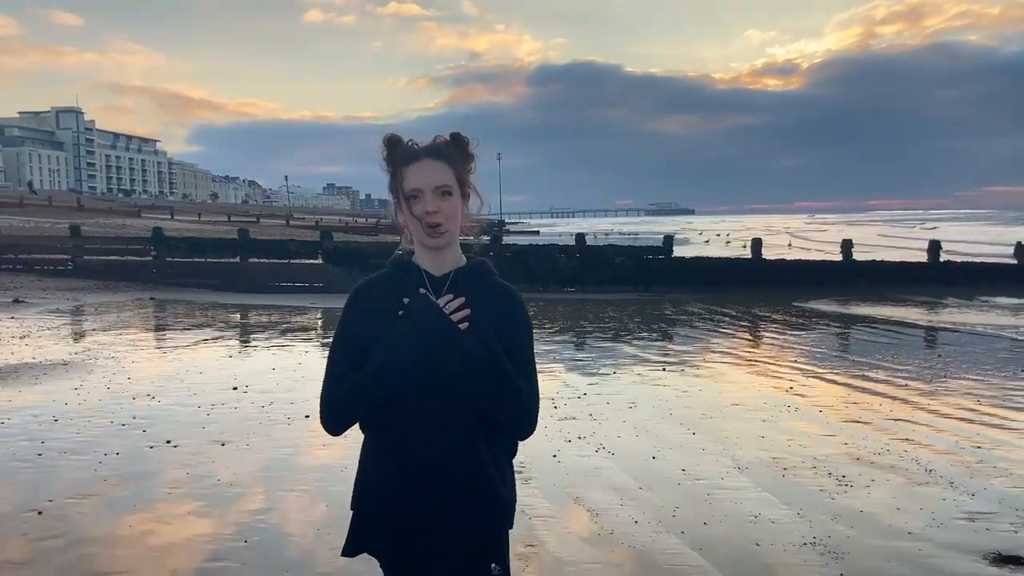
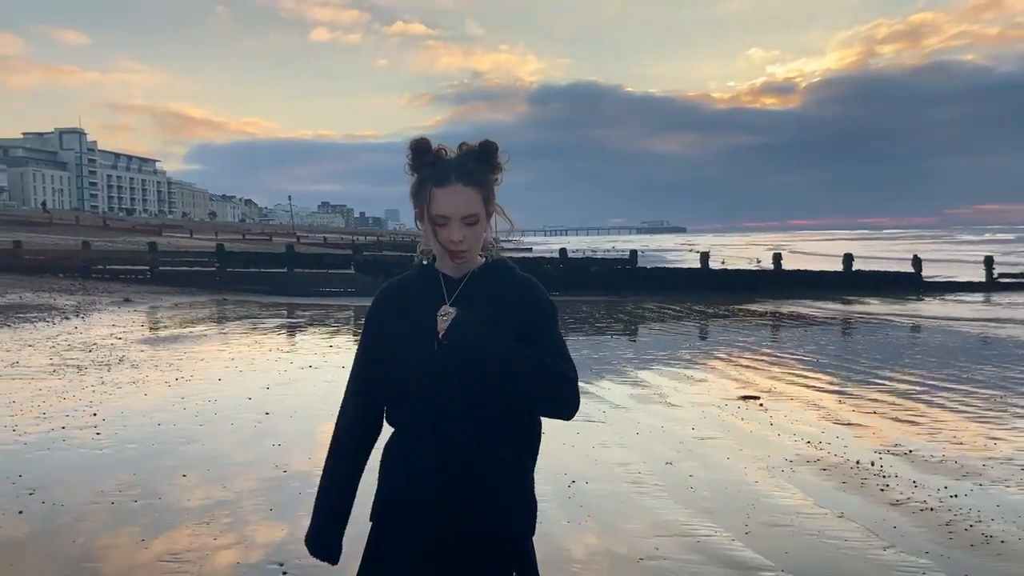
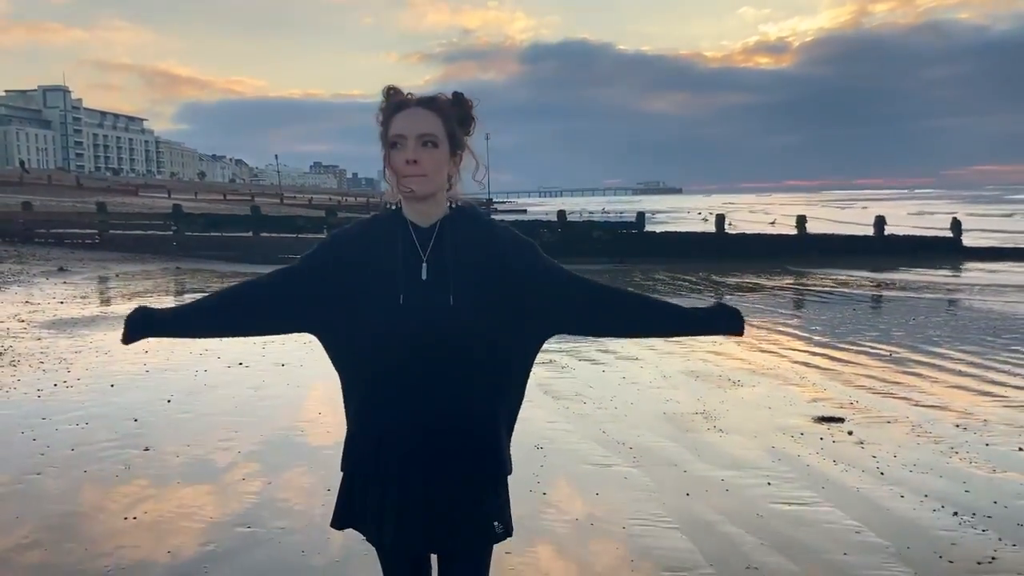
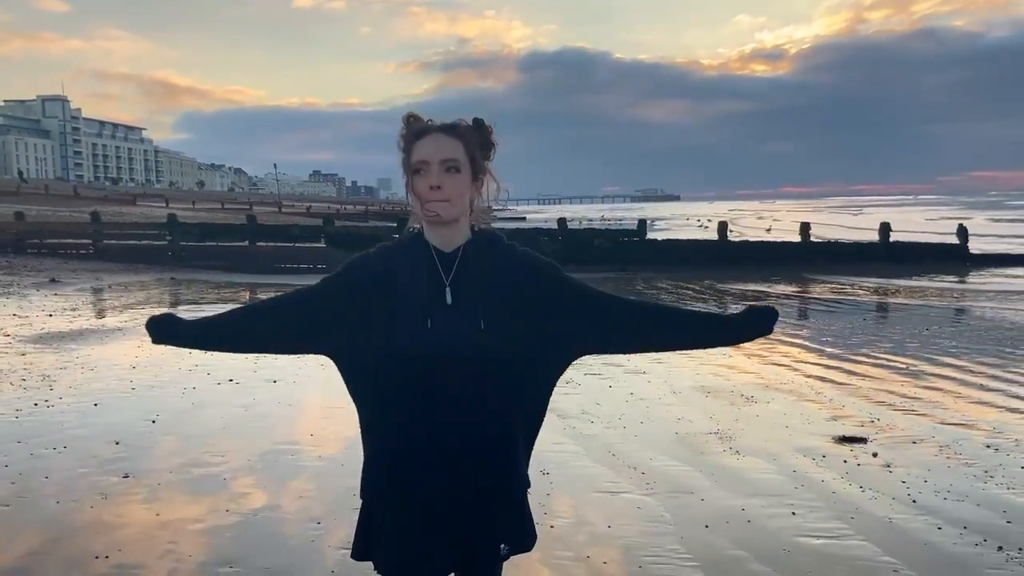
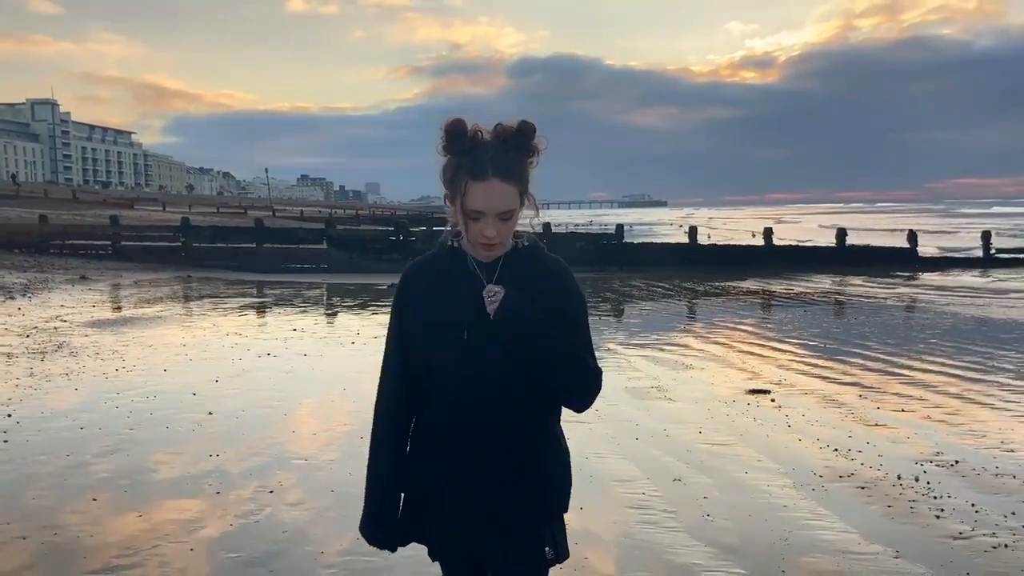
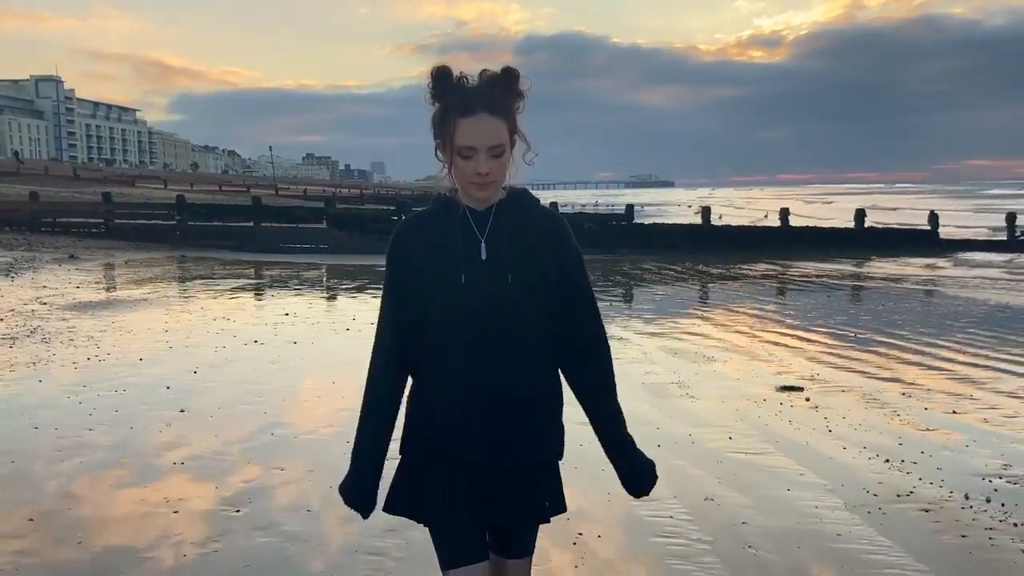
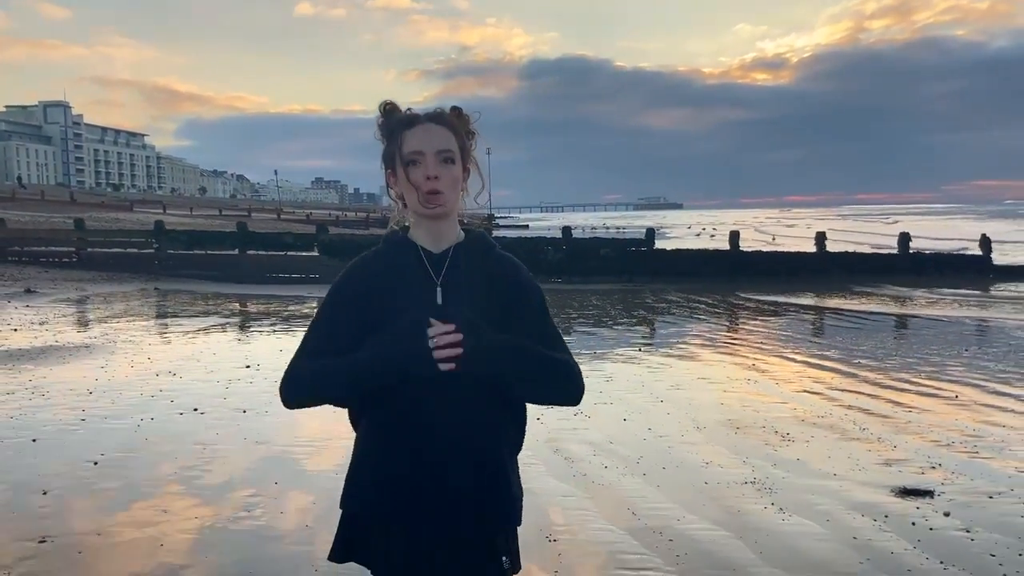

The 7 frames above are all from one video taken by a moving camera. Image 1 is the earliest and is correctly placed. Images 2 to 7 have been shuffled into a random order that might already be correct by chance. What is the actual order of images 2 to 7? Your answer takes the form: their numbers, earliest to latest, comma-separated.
7, 4, 3, 6, 5, 2
